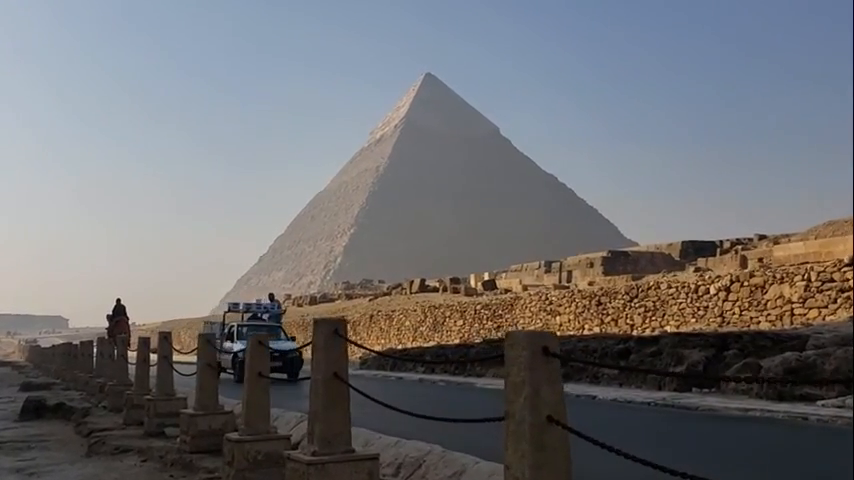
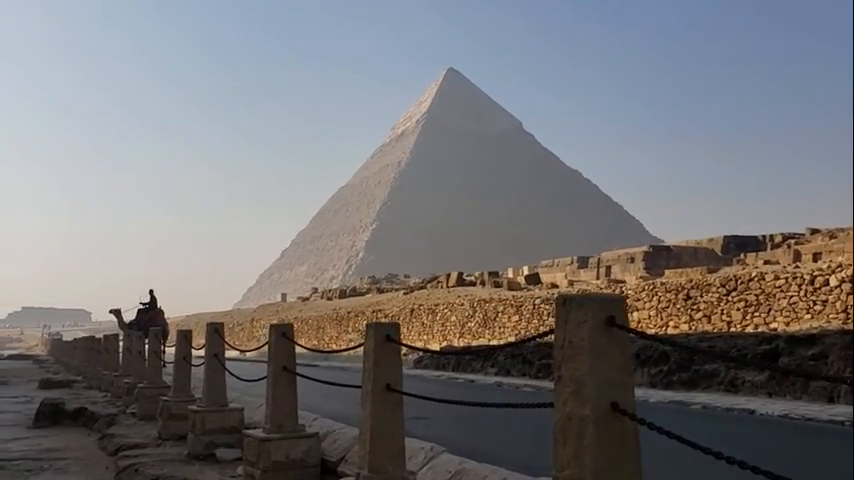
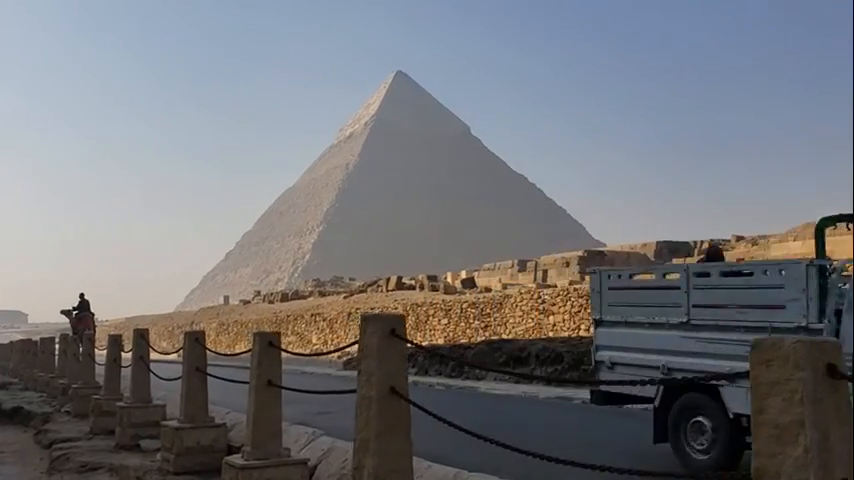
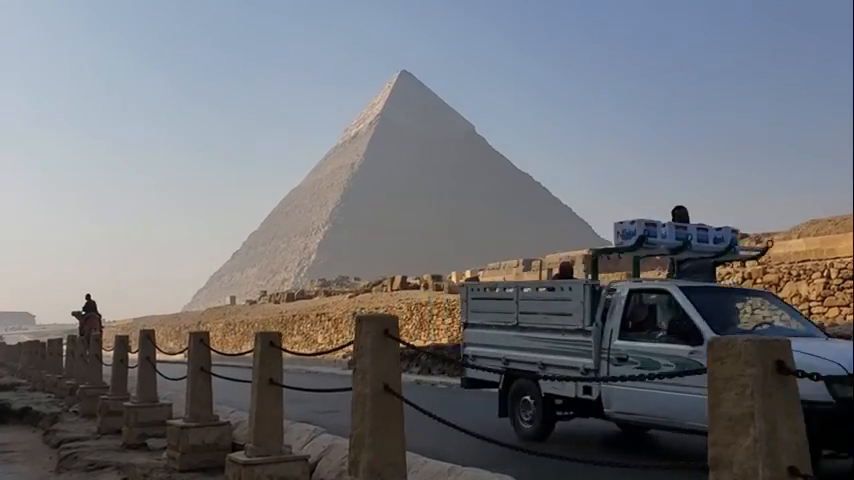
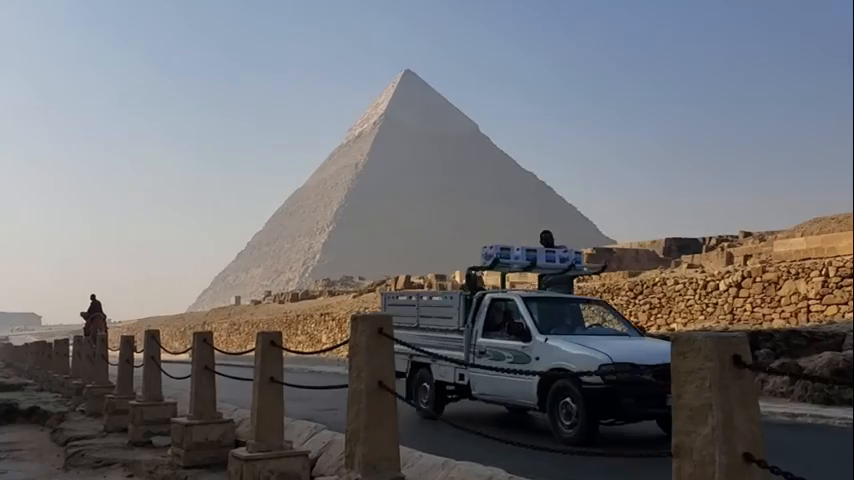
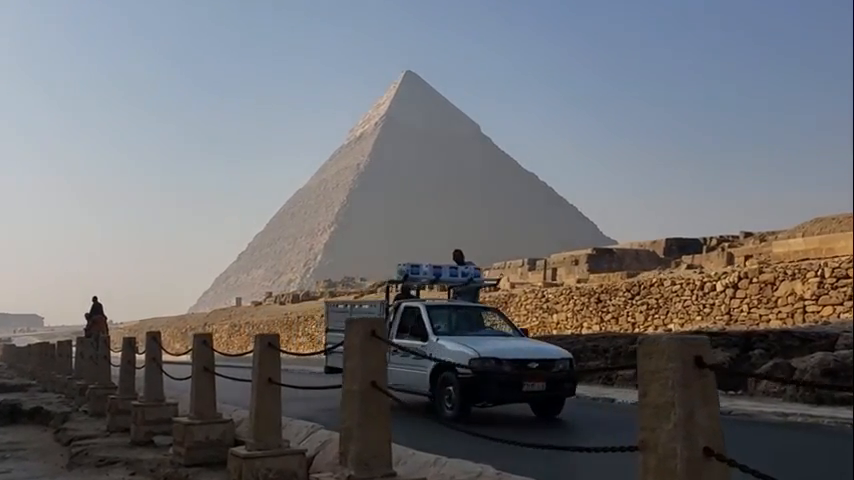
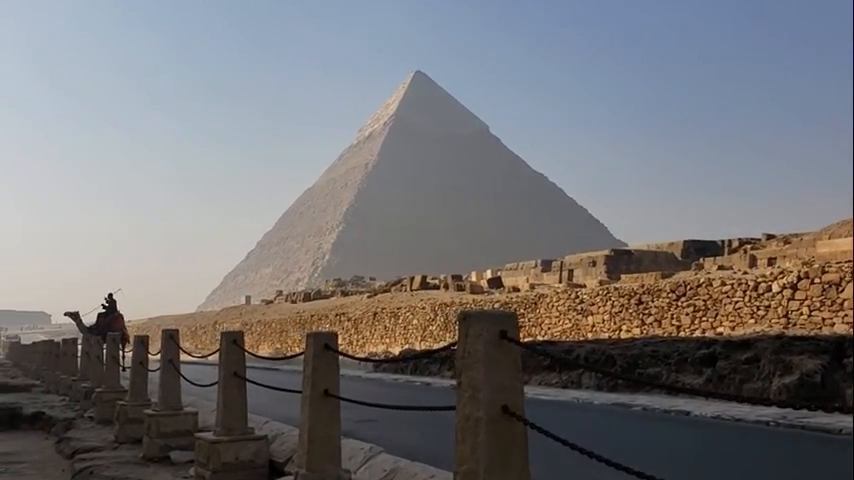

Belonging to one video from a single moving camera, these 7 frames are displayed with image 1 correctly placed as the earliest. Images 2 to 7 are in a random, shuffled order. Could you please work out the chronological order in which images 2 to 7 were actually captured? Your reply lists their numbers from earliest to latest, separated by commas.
6, 5, 4, 3, 7, 2
